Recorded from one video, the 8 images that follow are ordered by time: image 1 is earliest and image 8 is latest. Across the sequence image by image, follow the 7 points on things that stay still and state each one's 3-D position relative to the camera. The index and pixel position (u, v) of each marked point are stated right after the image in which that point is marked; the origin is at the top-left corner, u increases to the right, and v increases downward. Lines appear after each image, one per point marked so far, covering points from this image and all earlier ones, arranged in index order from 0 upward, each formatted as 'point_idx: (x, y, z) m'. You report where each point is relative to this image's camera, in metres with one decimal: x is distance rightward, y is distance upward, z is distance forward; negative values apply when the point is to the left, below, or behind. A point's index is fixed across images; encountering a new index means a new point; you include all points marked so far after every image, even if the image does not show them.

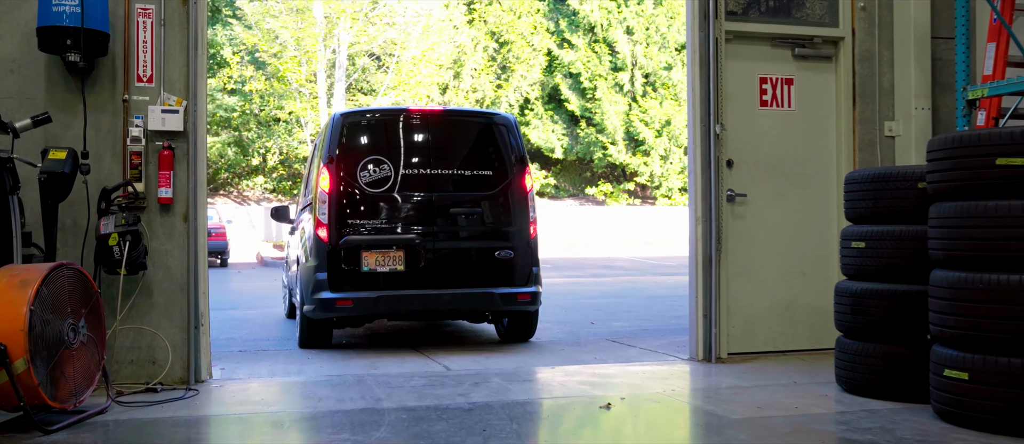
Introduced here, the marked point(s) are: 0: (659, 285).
0: (+2.3, -1.0, +16.1) m
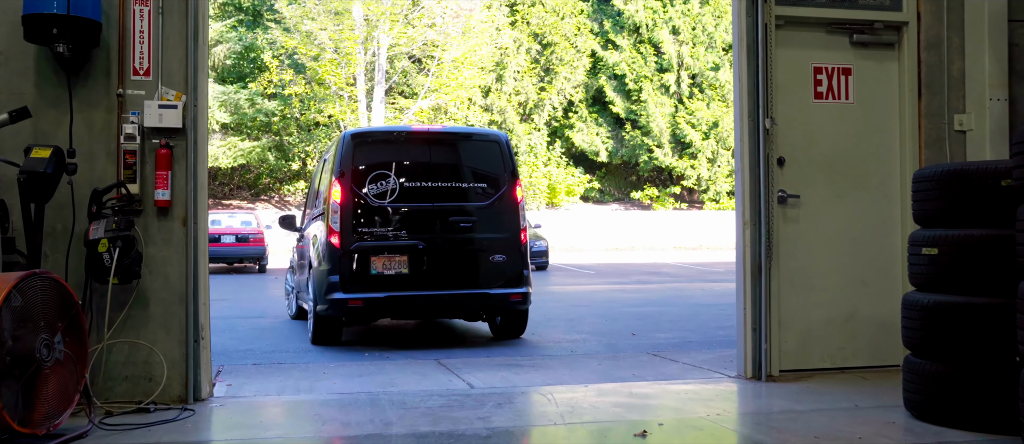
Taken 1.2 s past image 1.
0: (+2.9, -1.0, +15.4) m
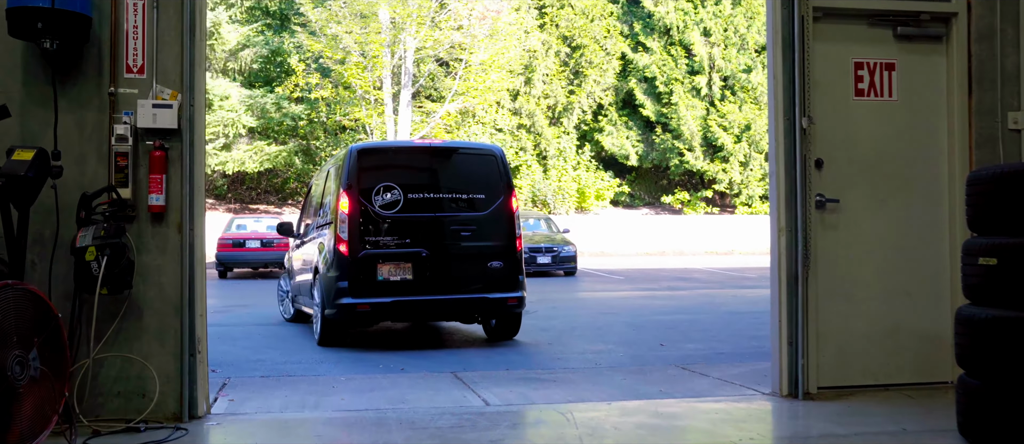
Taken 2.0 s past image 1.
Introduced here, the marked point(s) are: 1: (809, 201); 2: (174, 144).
0: (+3.2, -1.1, +14.9) m
1: (+1.6, +0.1, +5.7) m
2: (-1.6, +0.4, +5.2) m
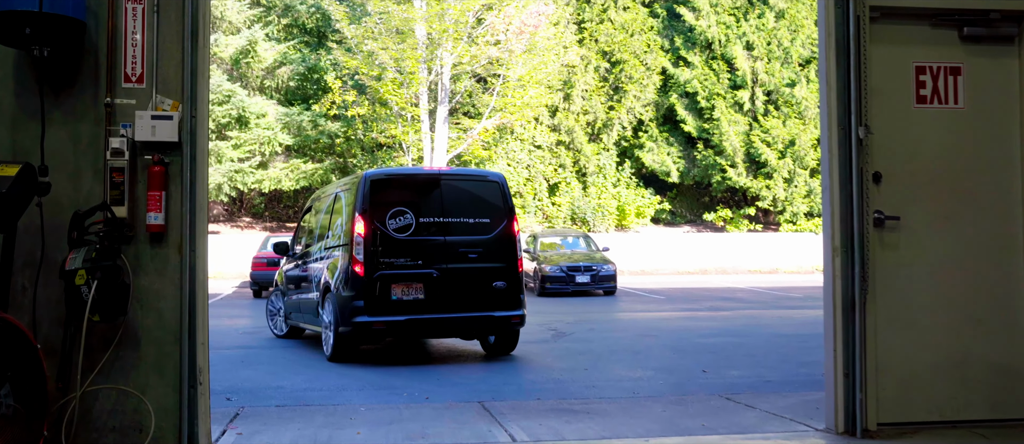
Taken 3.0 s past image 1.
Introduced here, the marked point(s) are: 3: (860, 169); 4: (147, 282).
0: (+3.7, -1.4, +14.3) m
1: (+1.8, 0.0, +5.2) m
2: (-1.5, +0.3, +4.8) m
3: (+1.7, +0.3, +5.2) m
4: (-1.6, -0.3, +4.8) m
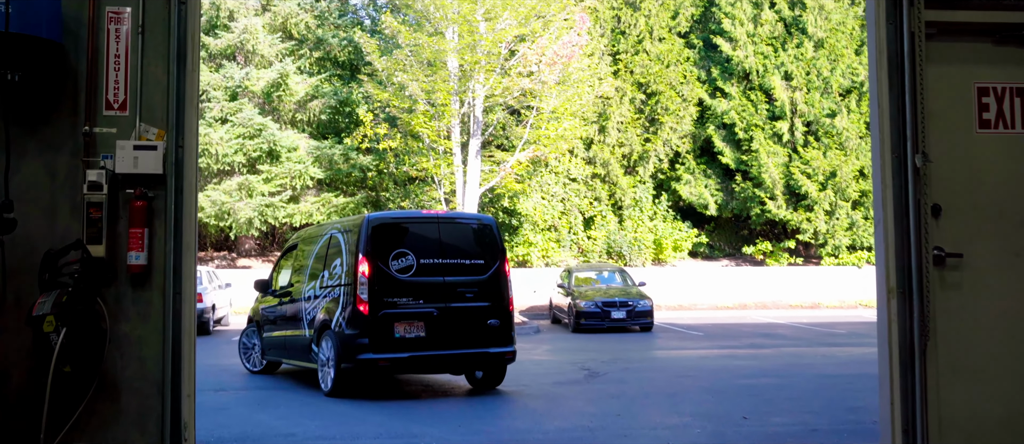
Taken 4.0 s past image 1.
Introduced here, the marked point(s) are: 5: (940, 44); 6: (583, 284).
0: (+4.1, -1.8, +13.7) m
1: (+1.8, -0.1, +4.7) m
2: (-1.5, +0.1, +4.4) m
3: (+1.8, +0.1, +4.7) m
4: (-1.6, -0.4, +4.3) m
5: (+2.0, +0.8, +4.9) m
6: (+1.3, -1.2, +19.8) m
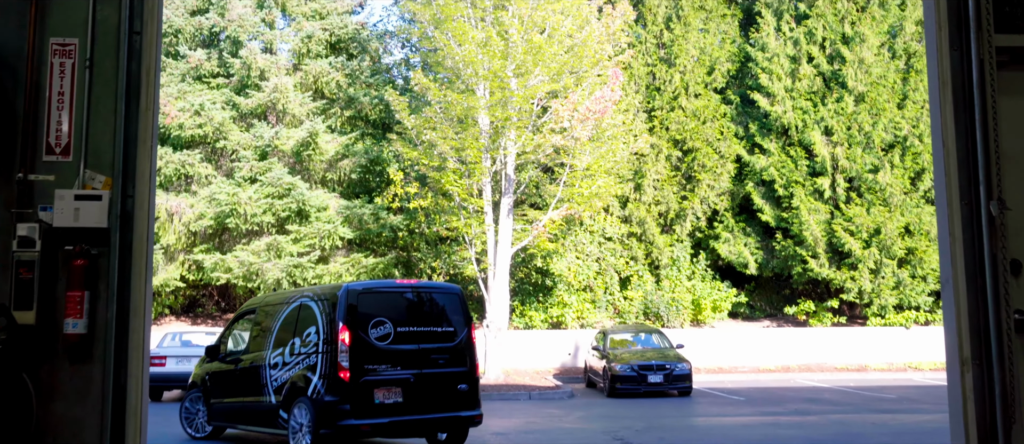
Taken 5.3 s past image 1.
0: (+4.5, -2.5, +12.7) m
1: (+1.8, -0.4, +4.0) m
2: (-1.5, -0.1, +3.8) m
3: (+1.8, -0.1, +4.0) m
4: (-1.6, -0.7, +3.7) m
5: (+2.0, +0.6, +4.2) m
6: (+1.9, -2.2, +19.0) m
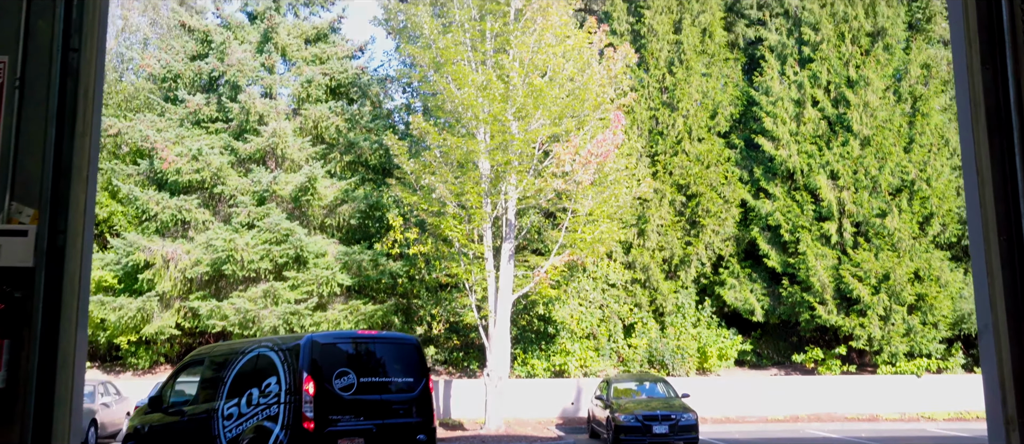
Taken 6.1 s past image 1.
0: (+4.5, -3.0, +12.1) m
1: (+1.8, -0.5, +3.5) m
2: (-1.5, -0.2, +3.3) m
3: (+1.8, -0.3, +3.5) m
4: (-1.6, -0.8, +3.2) m
5: (+1.9, +0.5, +3.8) m
6: (+1.9, -3.0, +18.4) m
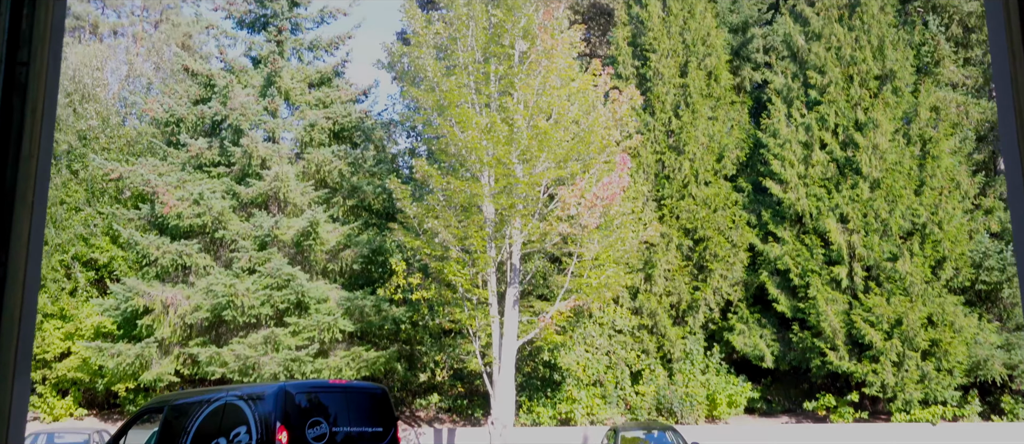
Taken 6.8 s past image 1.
0: (+4.5, -3.5, +11.6) m
1: (+1.8, -0.6, +3.1) m
2: (-1.5, -0.3, +2.9) m
3: (+1.7, -0.3, +3.1) m
4: (-1.6, -0.9, +2.8) m
5: (+1.9, +0.4, +3.4) m
6: (+2.0, -3.8, +17.9) m
